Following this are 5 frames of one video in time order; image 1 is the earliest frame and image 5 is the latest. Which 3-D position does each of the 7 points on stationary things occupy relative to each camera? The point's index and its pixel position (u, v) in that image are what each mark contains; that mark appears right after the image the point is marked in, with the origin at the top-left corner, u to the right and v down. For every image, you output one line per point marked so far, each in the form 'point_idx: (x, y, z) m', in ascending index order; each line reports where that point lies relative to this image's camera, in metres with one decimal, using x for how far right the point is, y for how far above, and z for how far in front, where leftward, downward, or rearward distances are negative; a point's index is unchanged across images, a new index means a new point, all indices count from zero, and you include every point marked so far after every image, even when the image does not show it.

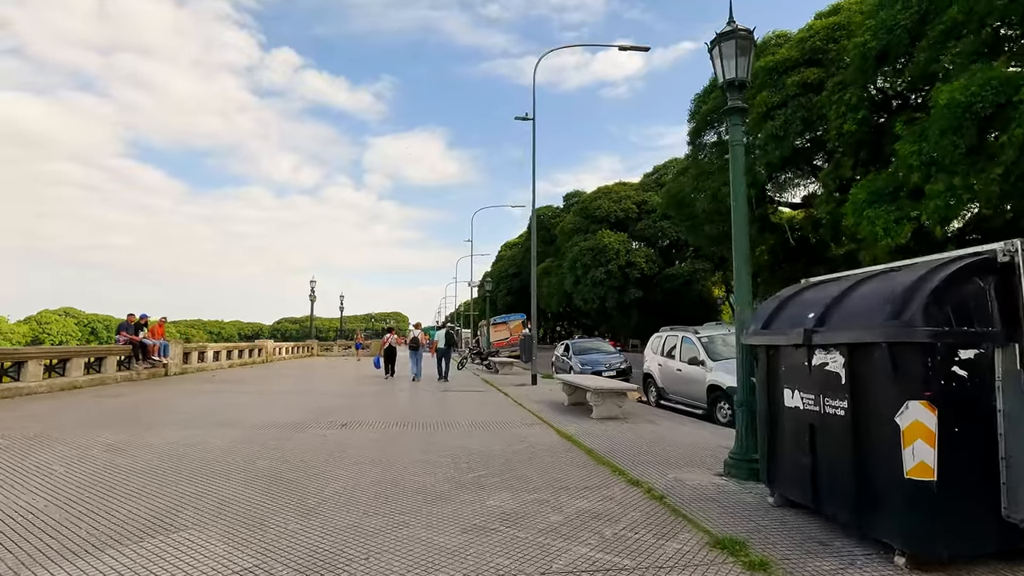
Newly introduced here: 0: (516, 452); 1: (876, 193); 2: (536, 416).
0: (0.0, -2.4, +8.0) m
1: (+13.5, +3.6, +19.5) m
2: (+0.4, -2.5, +10.3) m
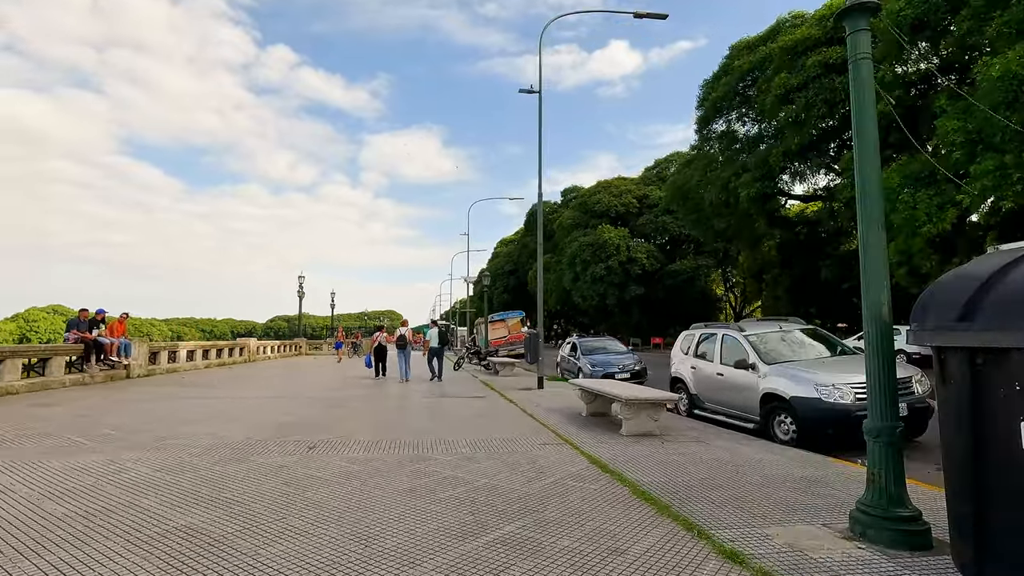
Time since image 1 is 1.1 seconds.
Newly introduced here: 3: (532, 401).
0: (+0.2, -2.2, +6.3) m
1: (+13.5, +3.8, +17.9) m
2: (+0.6, -2.3, +8.5) m
3: (+0.4, -2.5, +11.6) m
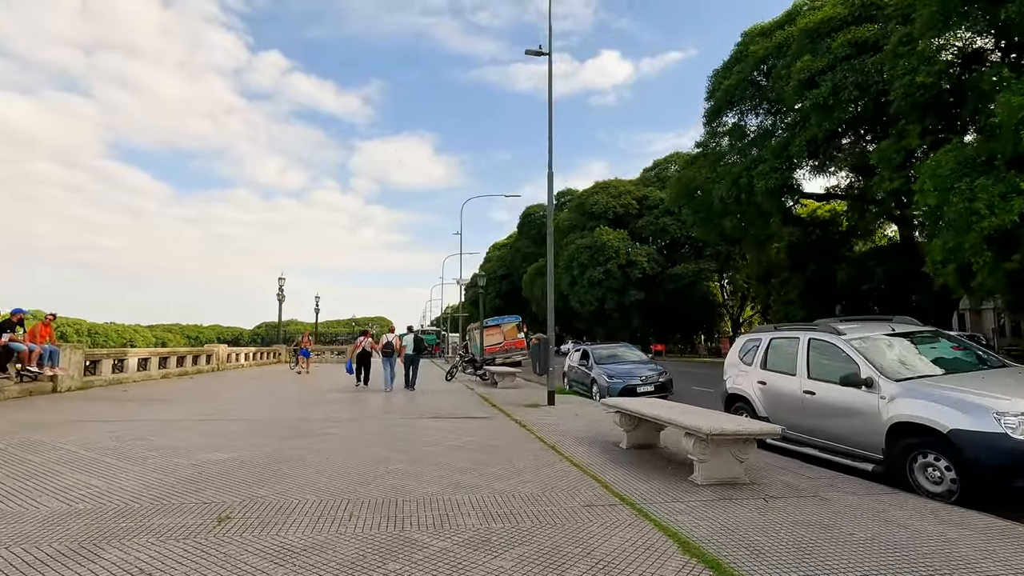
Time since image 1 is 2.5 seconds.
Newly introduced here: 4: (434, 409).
0: (+0.4, -2.1, +3.9) m
1: (+13.6, +3.8, +15.9) m
2: (+0.8, -2.1, +6.2) m
3: (+0.6, -2.4, +9.2) m
4: (-1.8, -2.7, +11.8) m
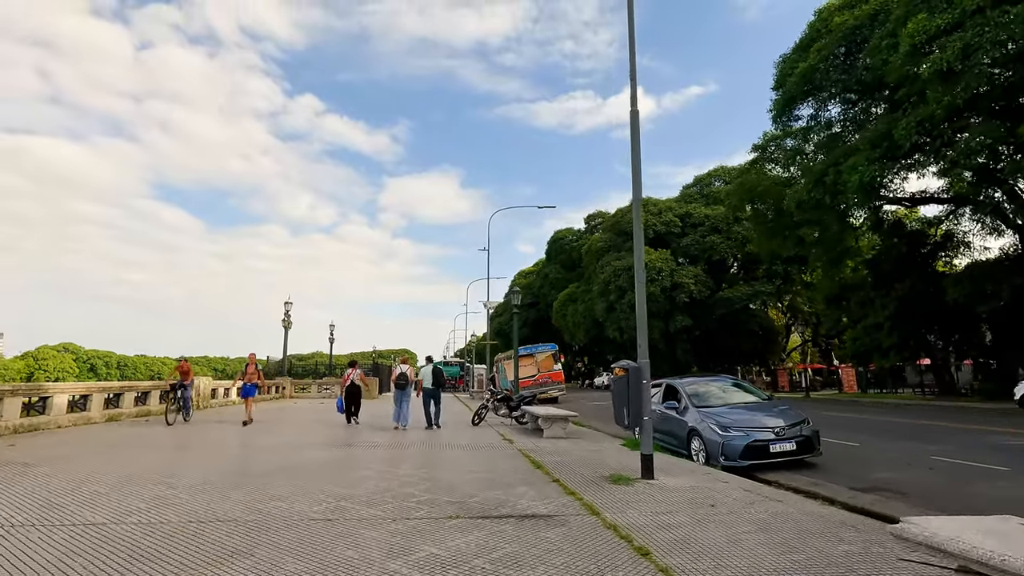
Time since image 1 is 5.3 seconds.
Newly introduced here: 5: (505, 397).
0: (+1.0, -1.6, -0.6) m
1: (+14.7, +3.6, +11.0) m
2: (+1.5, -1.8, +1.6) m
3: (+1.4, -2.2, +4.7) m
4: (-0.8, -2.7, +7.3) m
5: (-0.2, -3.3, +16.2) m
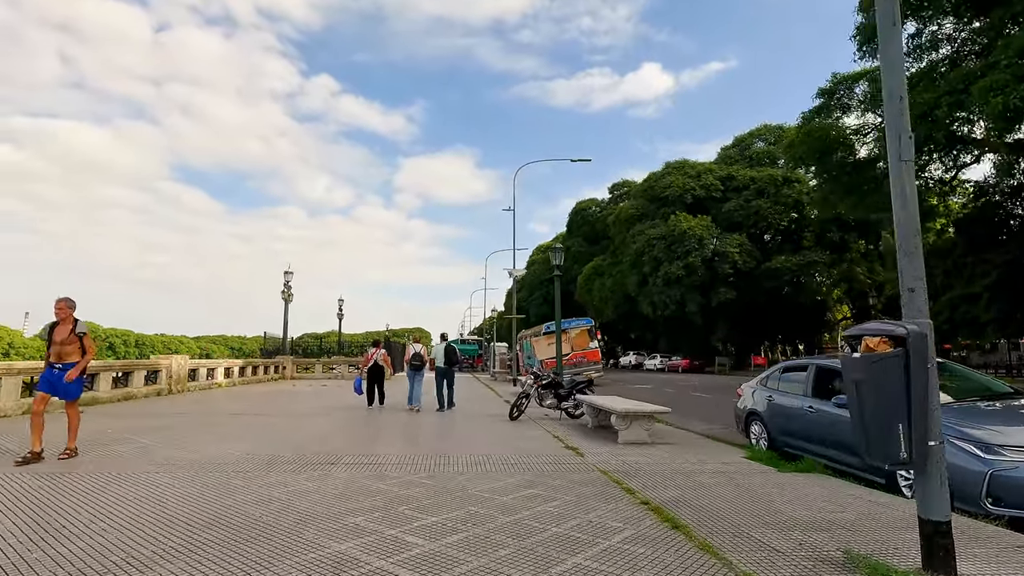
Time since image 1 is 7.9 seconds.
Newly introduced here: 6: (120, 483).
0: (+1.7, -1.1, -4.5) m
1: (+15.7, +4.6, +6.6) m
2: (+2.3, -1.2, -2.3) m
3: (+2.2, -1.5, +0.8) m
4: (+0.1, -1.9, +3.5) m
5: (+0.9, -2.2, +12.4) m
6: (-5.1, -2.4, +6.8) m
